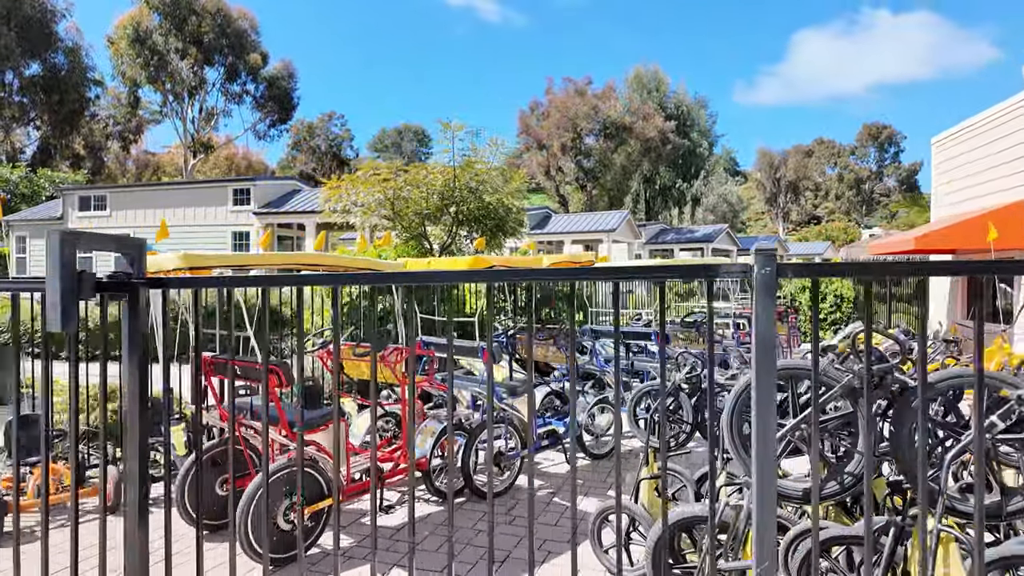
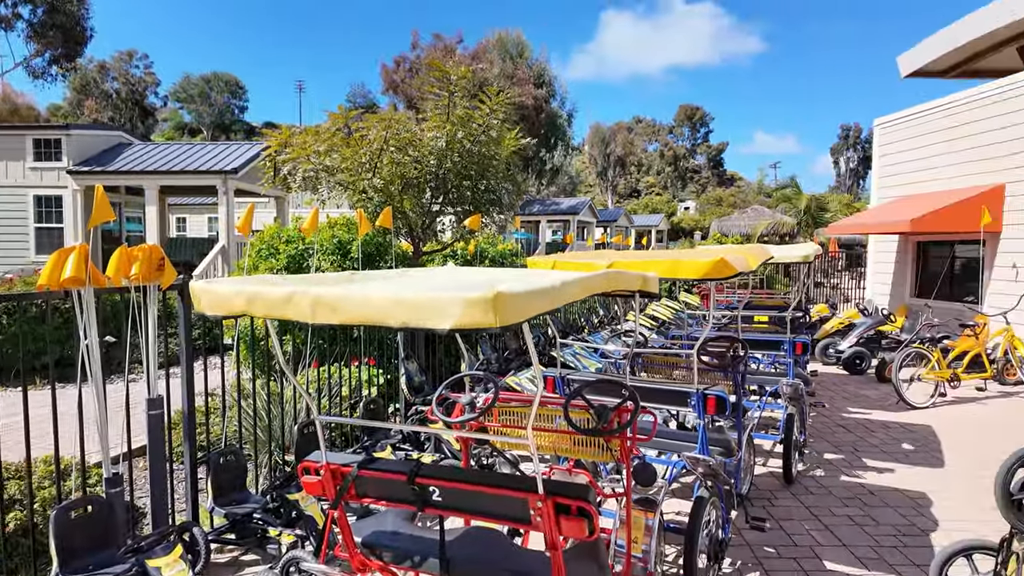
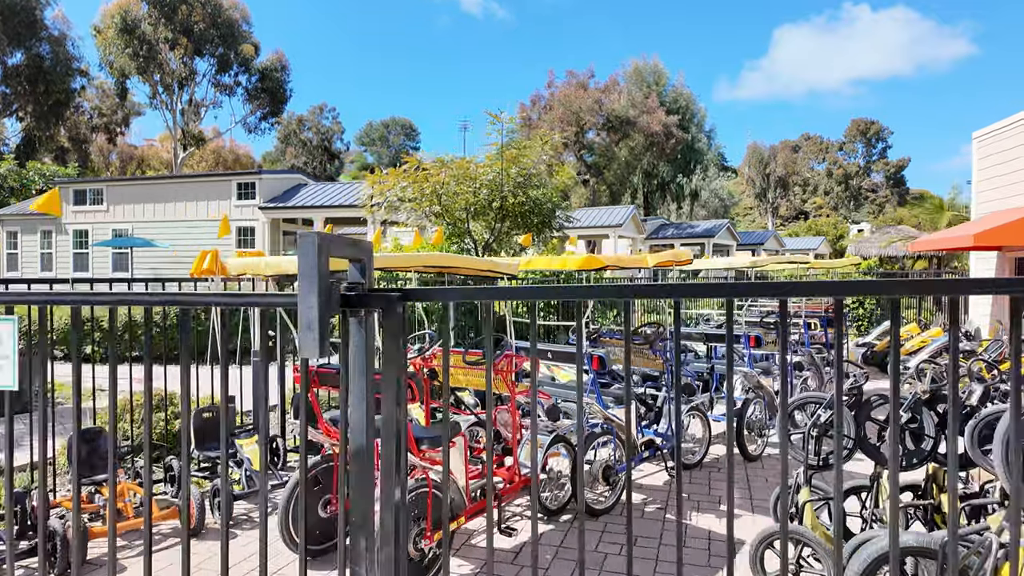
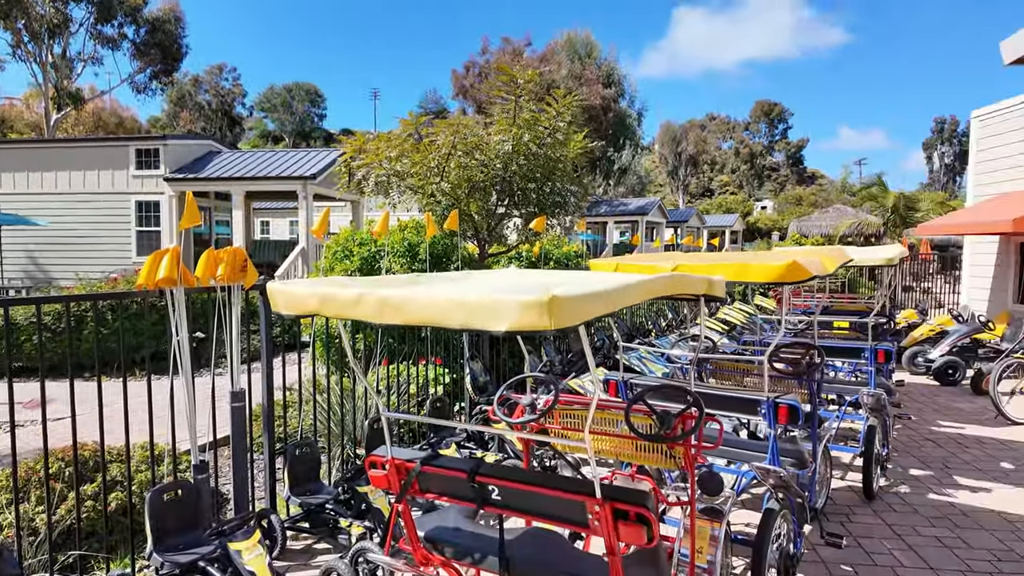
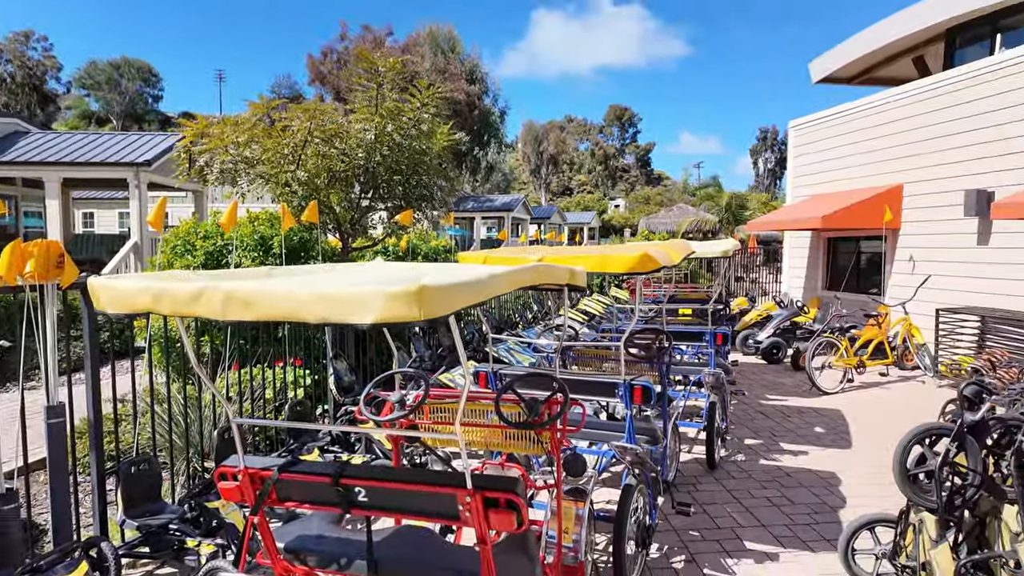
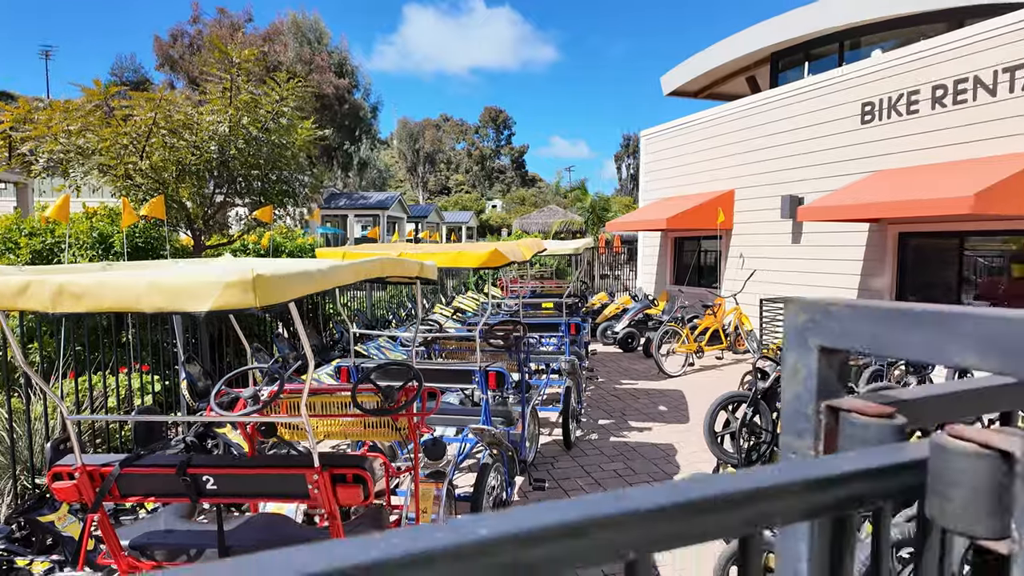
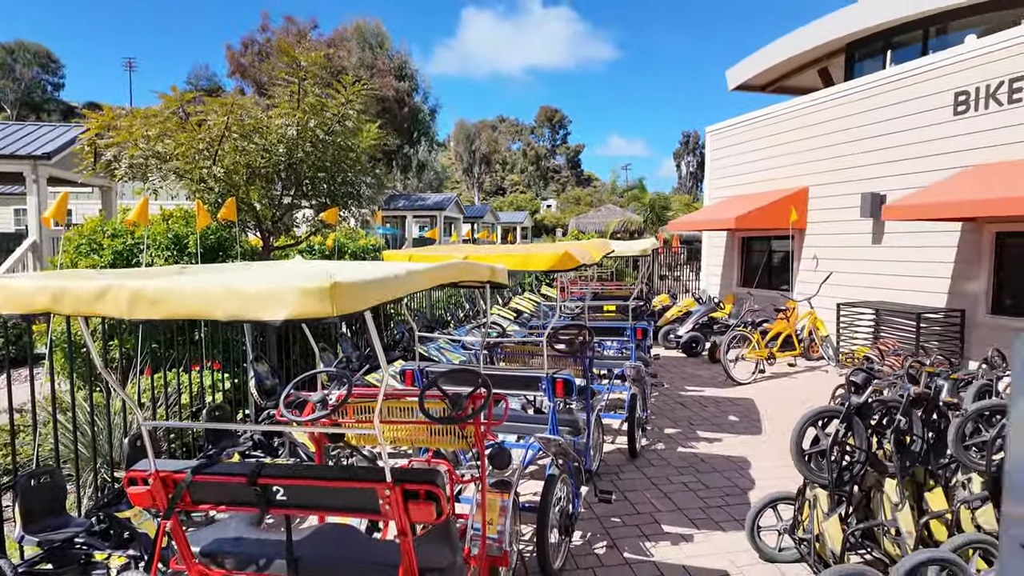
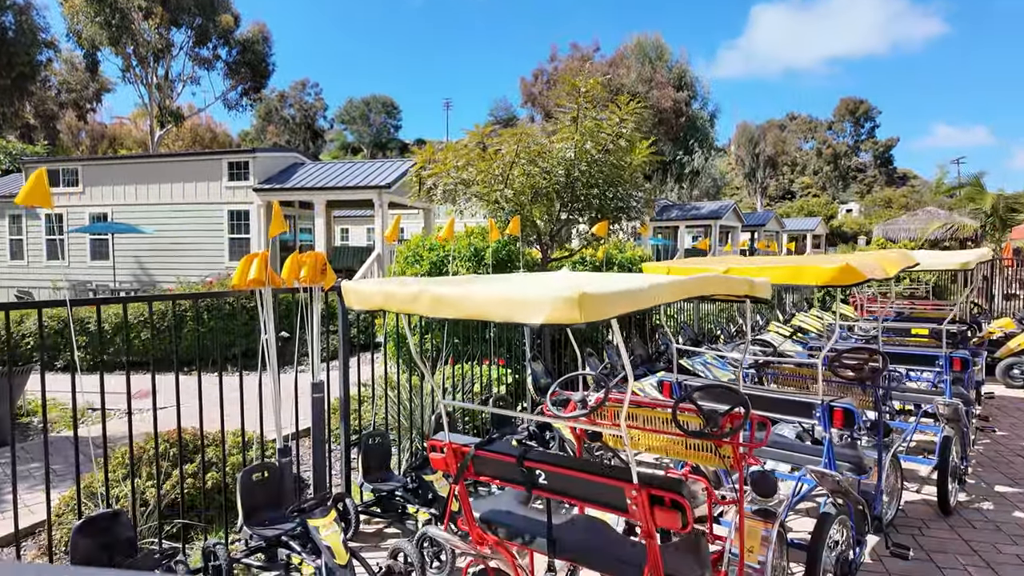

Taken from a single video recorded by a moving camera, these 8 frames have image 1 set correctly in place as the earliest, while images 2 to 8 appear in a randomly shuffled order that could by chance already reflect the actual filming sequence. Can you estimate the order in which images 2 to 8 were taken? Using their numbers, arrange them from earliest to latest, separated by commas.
3, 8, 4, 2, 5, 7, 6
